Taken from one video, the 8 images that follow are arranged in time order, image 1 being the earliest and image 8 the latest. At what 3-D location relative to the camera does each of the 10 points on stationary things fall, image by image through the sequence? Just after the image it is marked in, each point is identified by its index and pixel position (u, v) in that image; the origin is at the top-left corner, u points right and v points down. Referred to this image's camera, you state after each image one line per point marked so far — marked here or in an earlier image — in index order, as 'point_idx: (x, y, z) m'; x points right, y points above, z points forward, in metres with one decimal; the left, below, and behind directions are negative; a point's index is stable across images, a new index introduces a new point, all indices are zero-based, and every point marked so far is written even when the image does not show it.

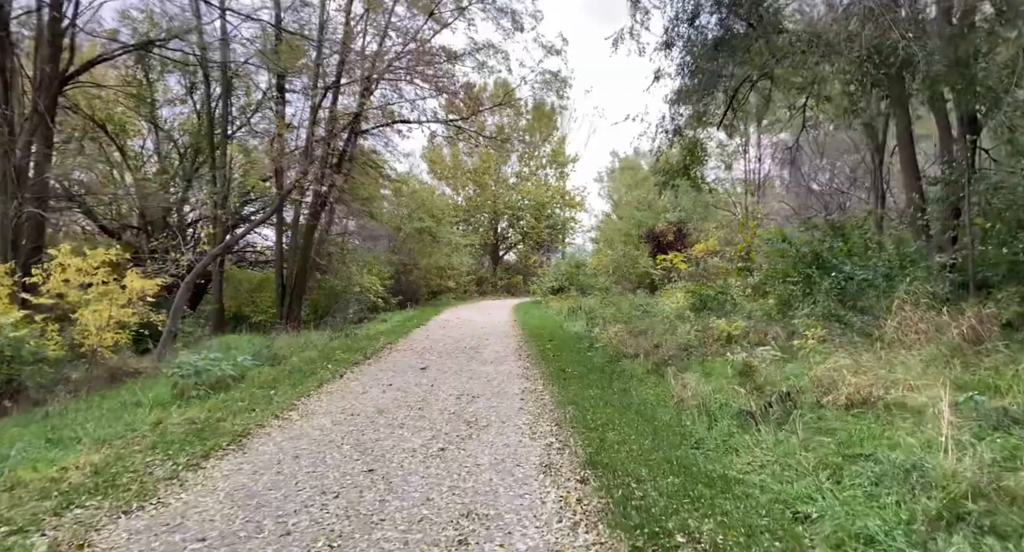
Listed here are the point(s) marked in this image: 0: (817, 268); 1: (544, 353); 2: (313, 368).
0: (+5.6, +0.1, +8.9) m
1: (+0.6, -1.5, +9.4) m
2: (-3.2, -1.5, +8.1) m
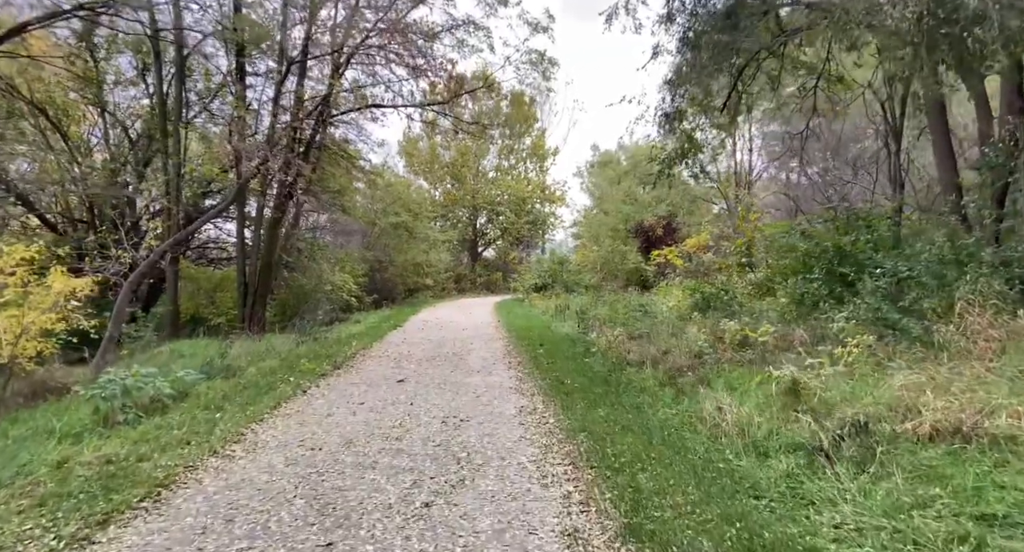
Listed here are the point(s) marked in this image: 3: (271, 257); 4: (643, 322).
0: (+5.4, +0.2, +8.1) m
1: (+0.4, -1.5, +8.4) m
2: (-3.3, -1.4, +6.9) m
3: (-6.2, +0.5, +12.8) m
4: (+2.7, -1.0, +10.0) m
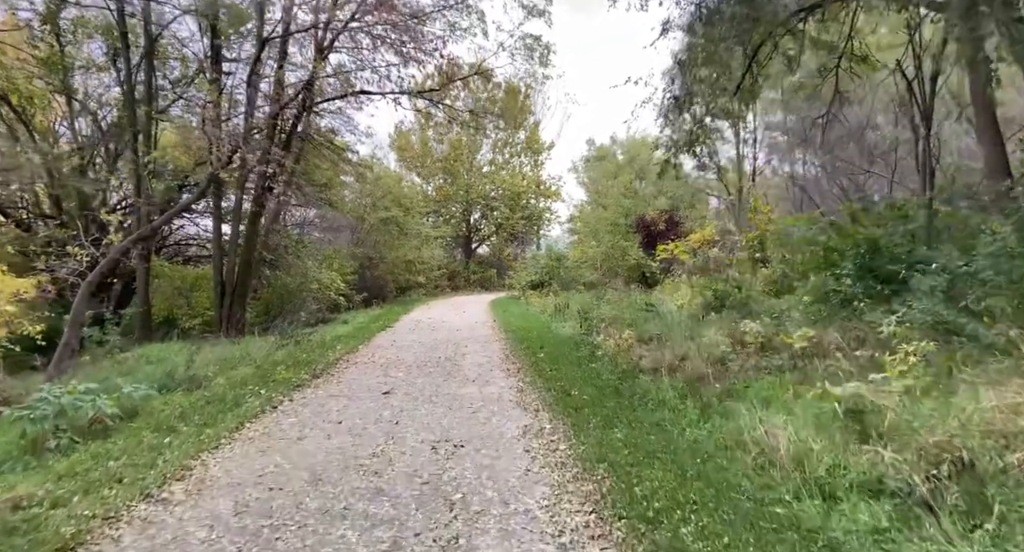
0: (+5.4, +0.2, +7.4) m
1: (+0.4, -1.4, +7.6) m
2: (-3.3, -1.4, +6.1) m
3: (-6.3, +0.5, +12.0) m
4: (+2.7, -0.9, +9.2) m
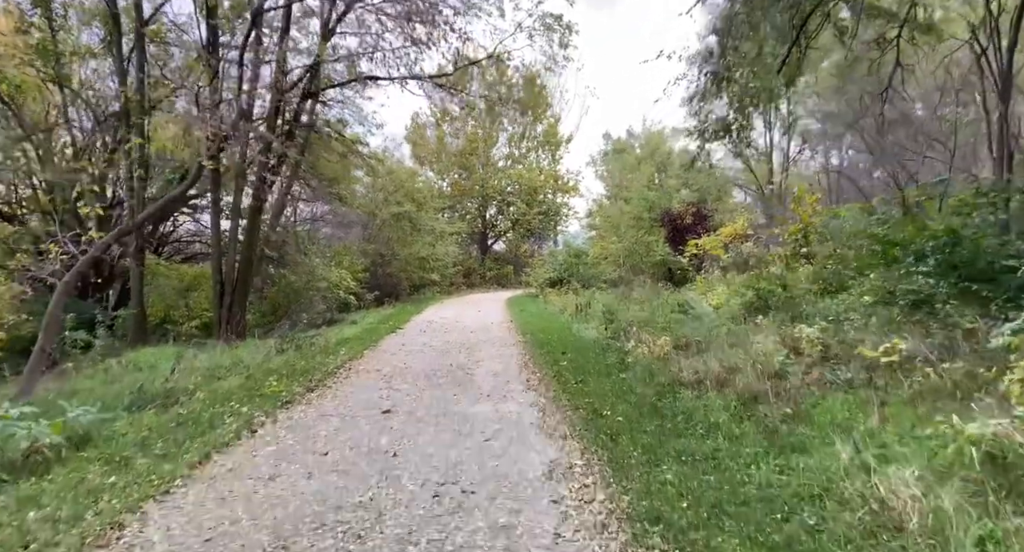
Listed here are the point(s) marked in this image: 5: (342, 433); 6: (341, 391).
0: (+5.7, +0.3, +6.3) m
1: (+0.7, -1.4, +6.7) m
2: (-3.1, -1.4, +5.3) m
3: (-5.9, +0.5, +11.2) m
4: (+3.0, -0.9, +8.2) m
5: (-1.6, -1.5, +4.7) m
6: (-2.2, -1.5, +6.3) m
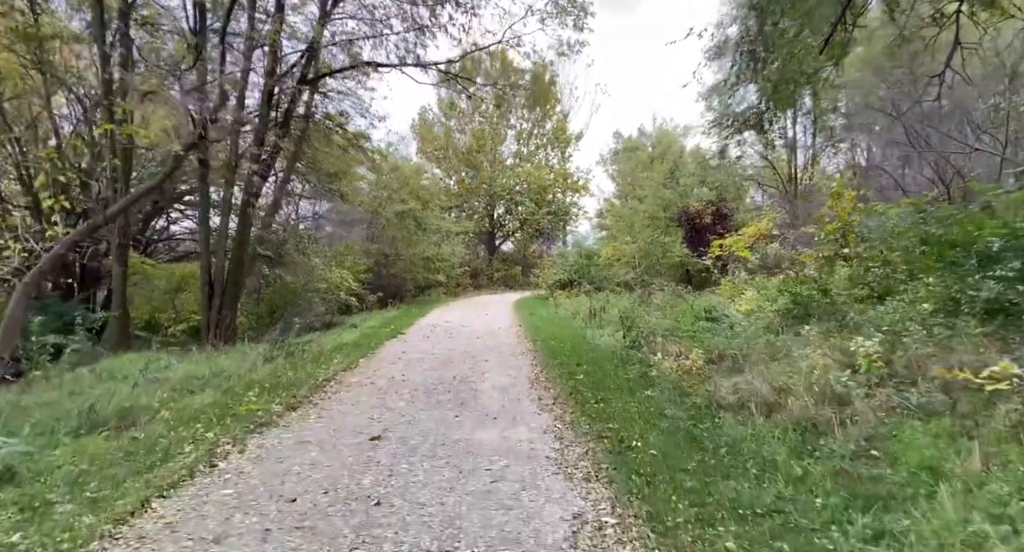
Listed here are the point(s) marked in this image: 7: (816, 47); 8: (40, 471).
0: (+5.8, +0.2, +5.4) m
1: (+0.8, -1.4, +5.8) m
2: (-3.0, -1.5, +4.5) m
3: (-5.6, +0.5, +10.5) m
4: (+3.1, -0.9, +7.3) m
5: (-1.5, -1.5, +3.9) m
6: (-2.0, -1.5, +5.5) m
7: (+3.7, +2.8, +6.2) m
8: (-3.6, -1.5, +3.9) m
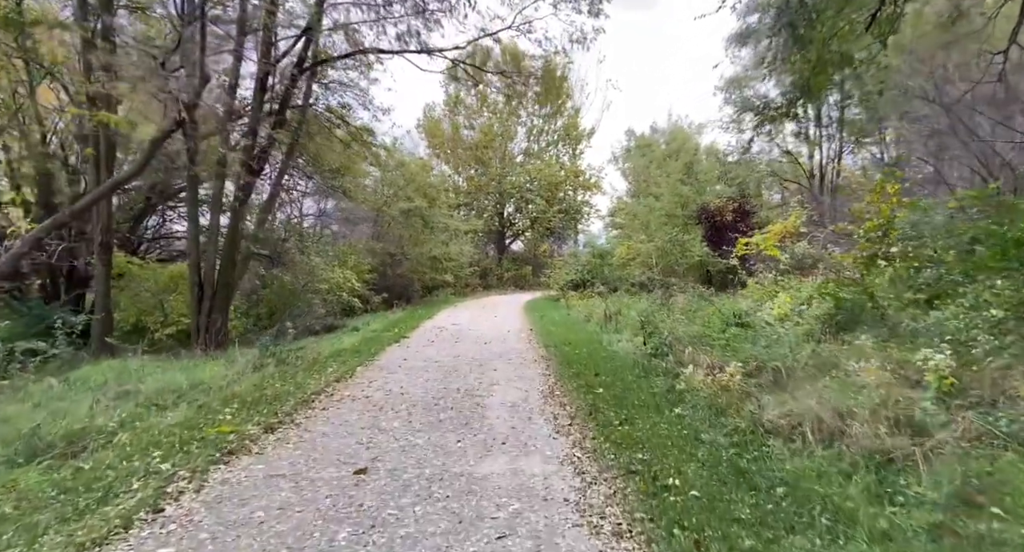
0: (+5.9, +0.2, +4.5) m
1: (+0.9, -1.4, +5.1) m
2: (-2.9, -1.5, +3.8) m
3: (-5.4, +0.5, +9.8) m
4: (+3.3, -0.9, +6.5) m
5: (-1.5, -1.5, +3.2) m
6: (-1.9, -1.5, +4.8) m
7: (+3.8, +2.8, +5.4) m
8: (-3.6, -1.5, +3.2) m
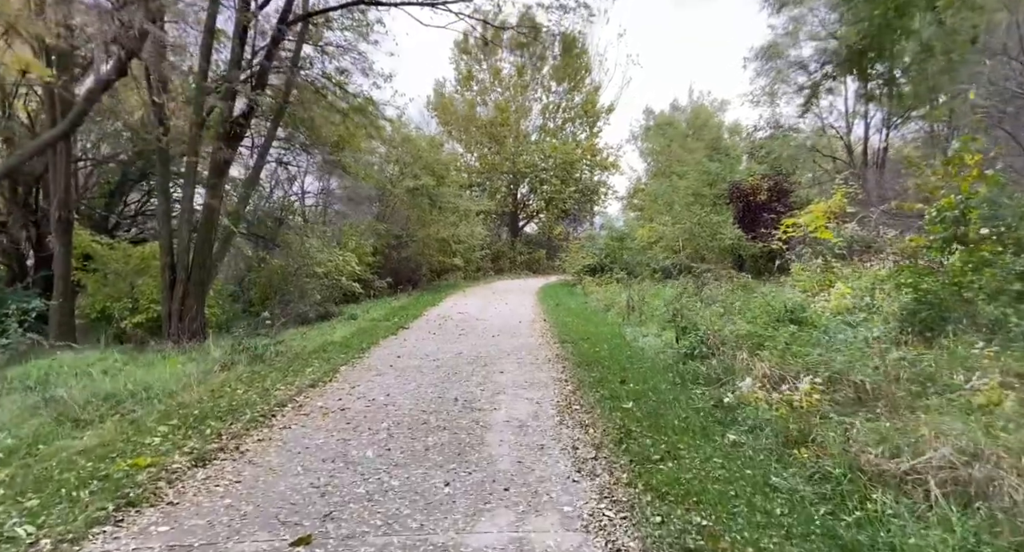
0: (+5.9, +0.2, +3.1) m
1: (+1.0, -1.4, +3.9) m
2: (-2.9, -1.4, +2.7) m
3: (-5.2, +0.8, +8.7) m
4: (+3.4, -0.8, +5.2) m
5: (-1.4, -1.5, +2.1) m
6: (-1.9, -1.4, +3.7) m
7: (+3.9, +2.9, +4.0) m
8: (-3.6, -1.4, +2.1) m
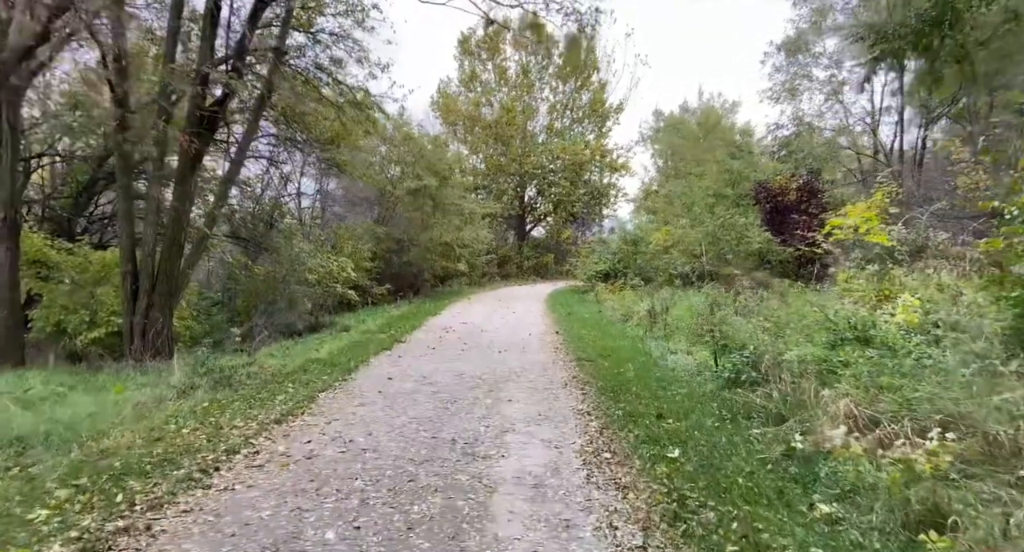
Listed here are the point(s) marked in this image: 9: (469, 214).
0: (+6.0, +0.2, +2.0) m
1: (+1.1, -1.4, +2.8) m
2: (-2.8, -1.5, +1.7) m
3: (-5.1, +0.7, +7.8) m
4: (+3.5, -0.9, +4.1) m
5: (-1.4, -1.5, +1.0) m
6: (-1.8, -1.5, +2.6) m
7: (+4.0, +2.8, +2.9) m
8: (-3.5, -1.5, +1.1) m
9: (-1.7, +2.5, +19.6) m
